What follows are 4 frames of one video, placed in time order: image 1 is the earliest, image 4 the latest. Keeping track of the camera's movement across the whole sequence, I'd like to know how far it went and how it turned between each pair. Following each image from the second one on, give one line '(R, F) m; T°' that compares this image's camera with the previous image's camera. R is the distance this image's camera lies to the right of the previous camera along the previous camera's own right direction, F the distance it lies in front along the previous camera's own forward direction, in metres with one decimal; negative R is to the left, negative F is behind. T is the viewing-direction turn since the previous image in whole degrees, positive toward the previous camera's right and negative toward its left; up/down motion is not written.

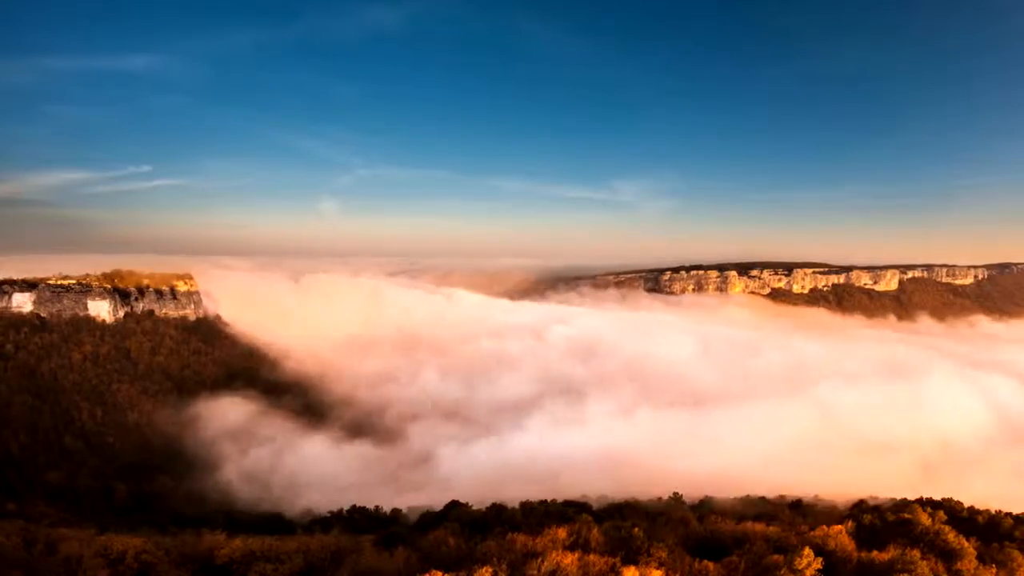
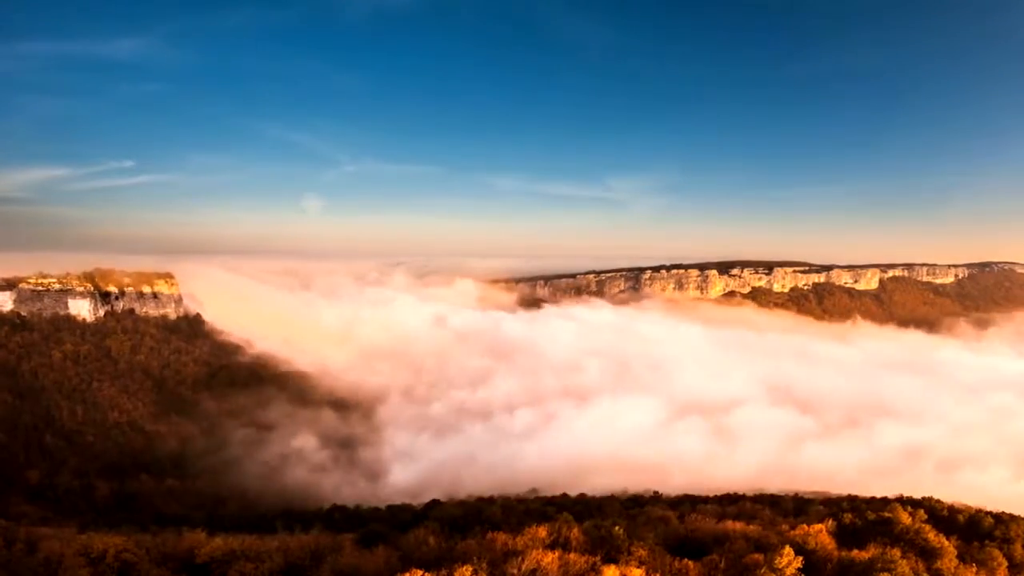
(+0.7, 0.0) m; 0°
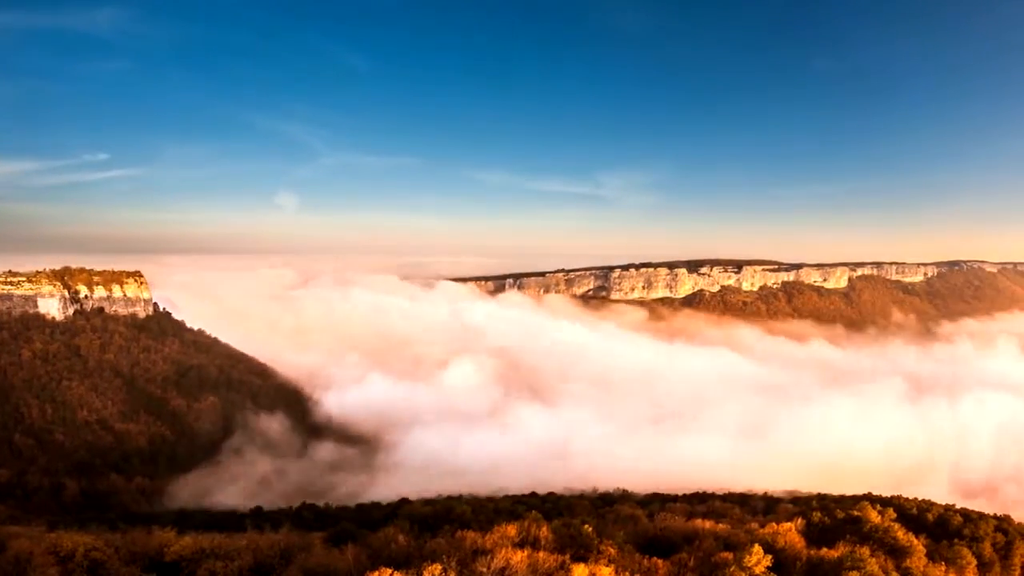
(+1.0, +0.1) m; 0°
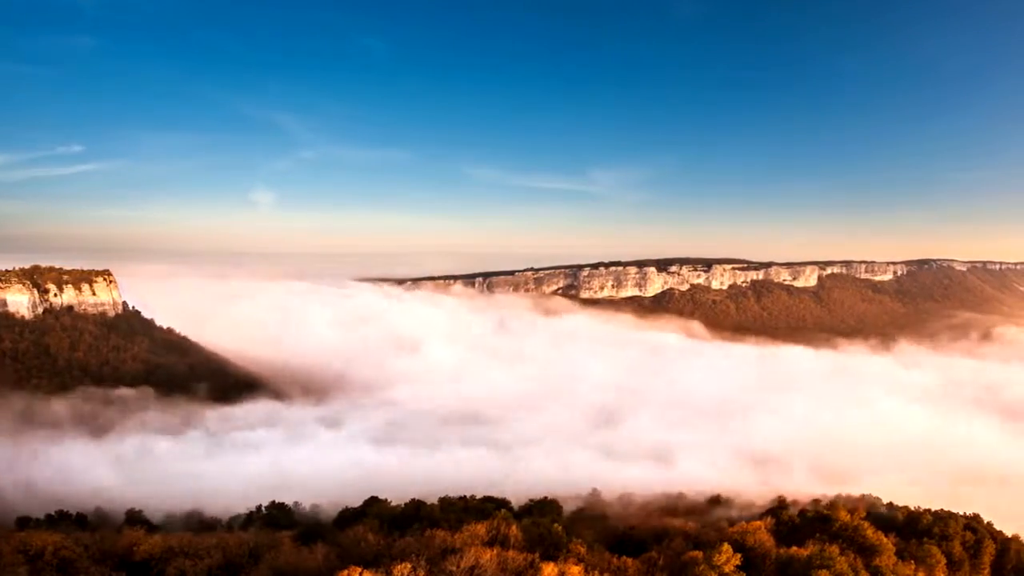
(+1.0, +0.1) m; 0°
